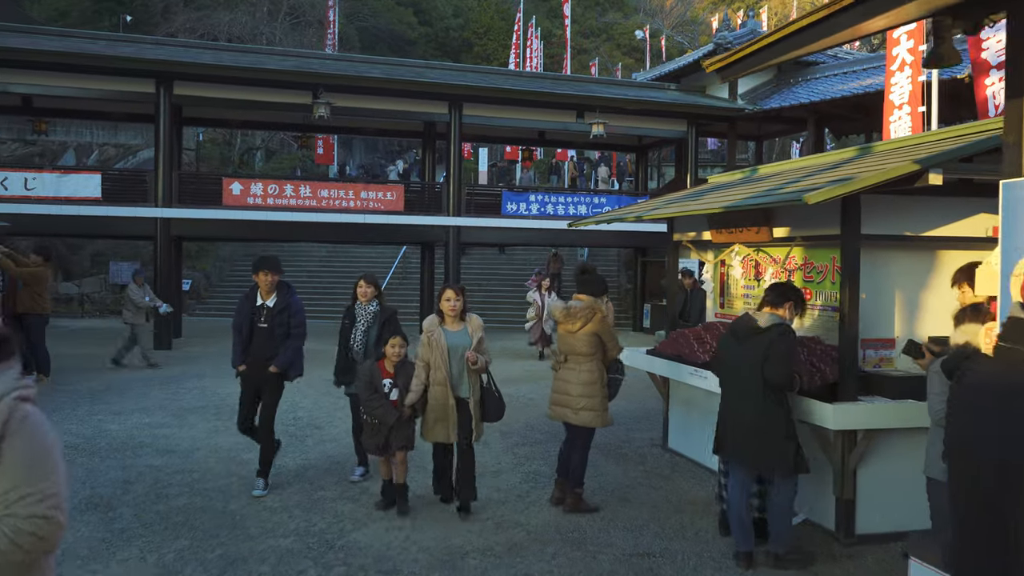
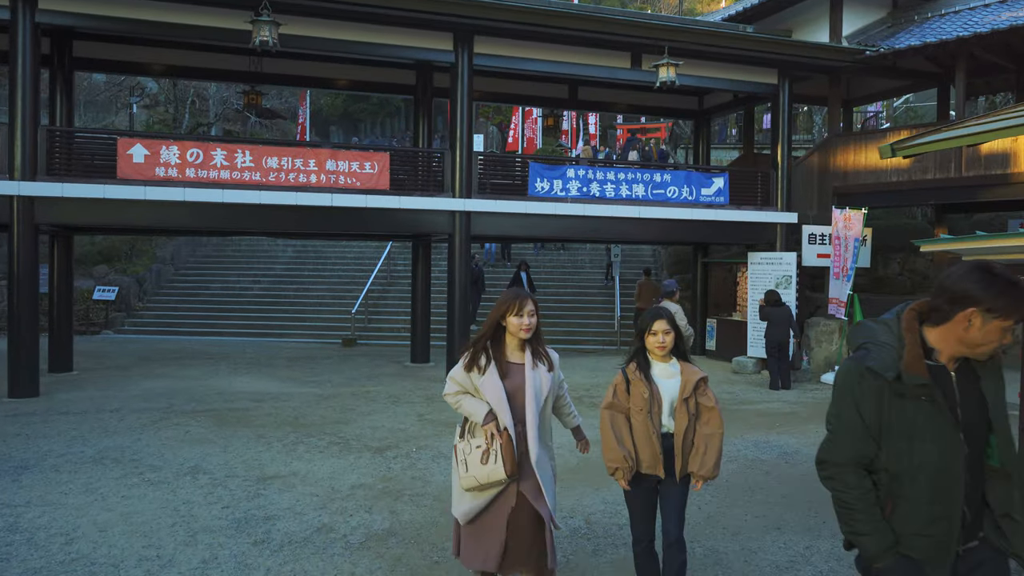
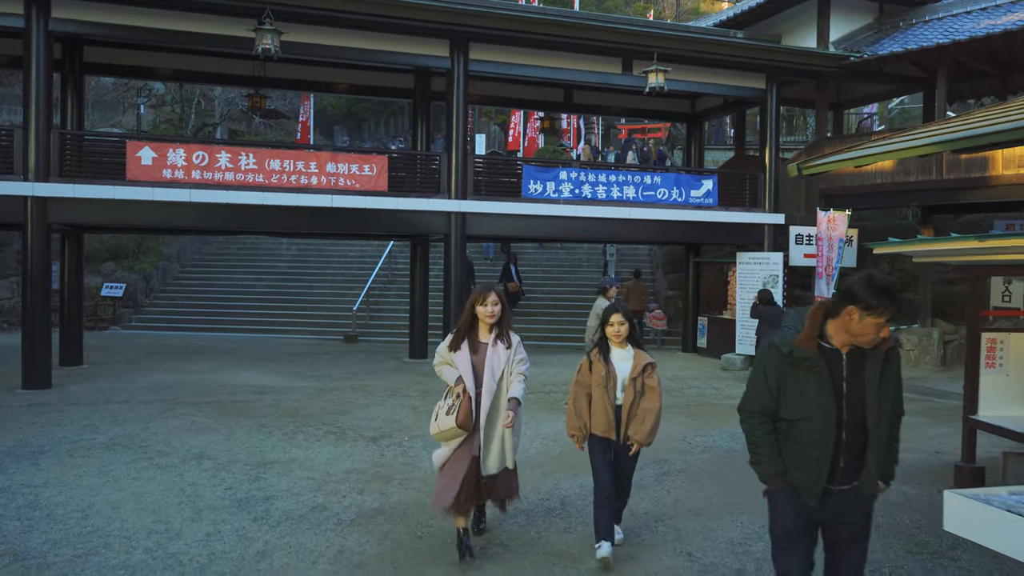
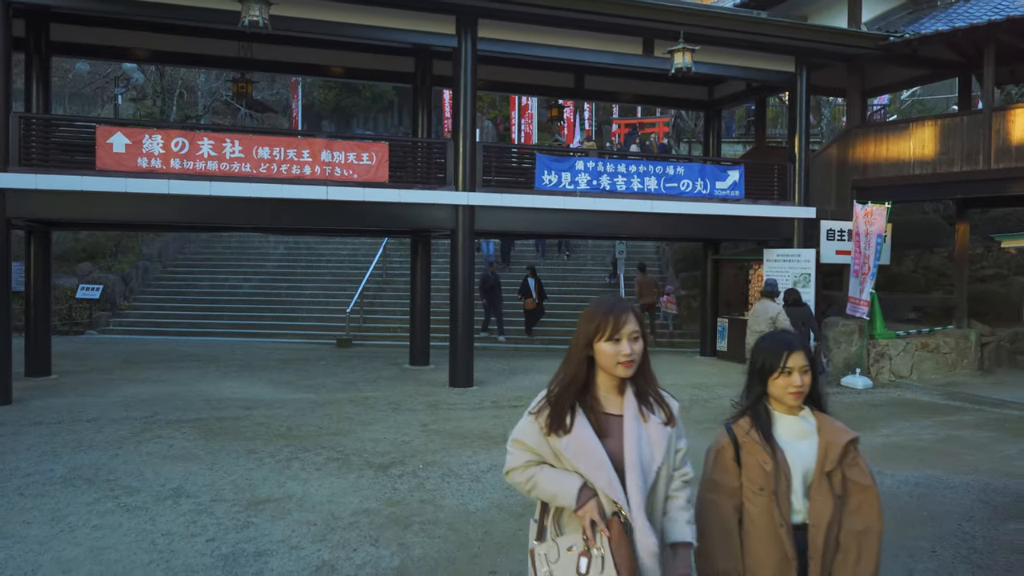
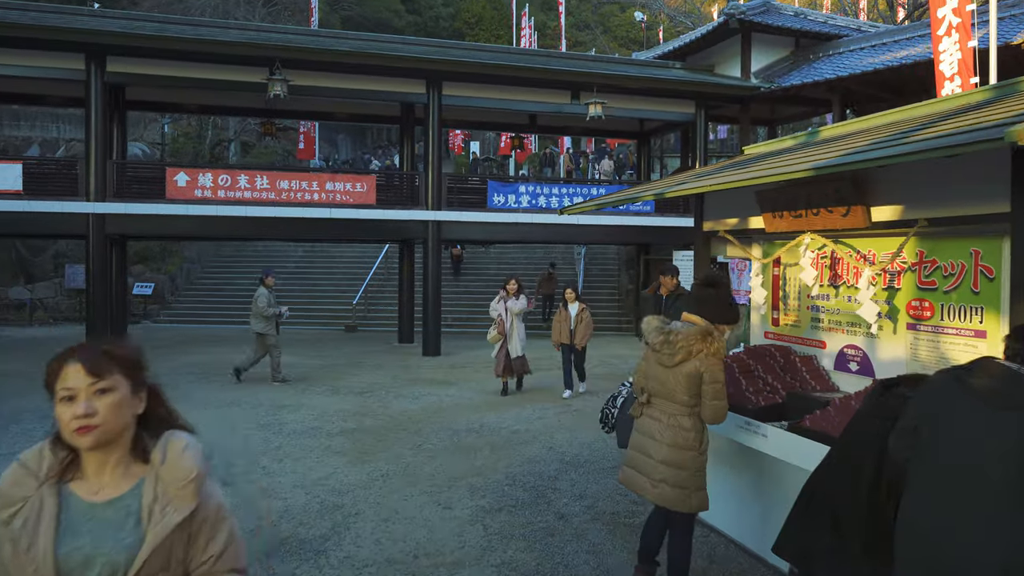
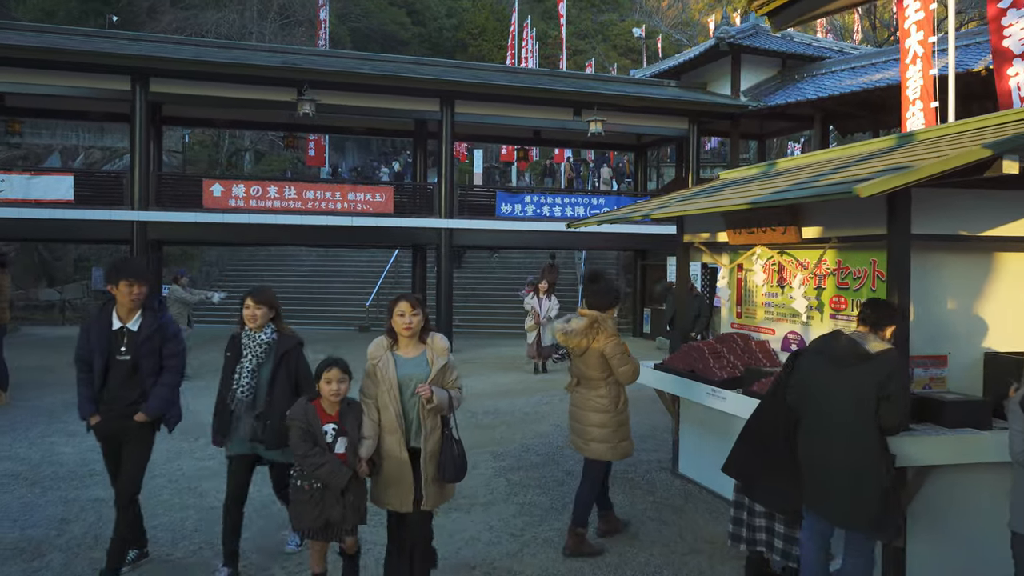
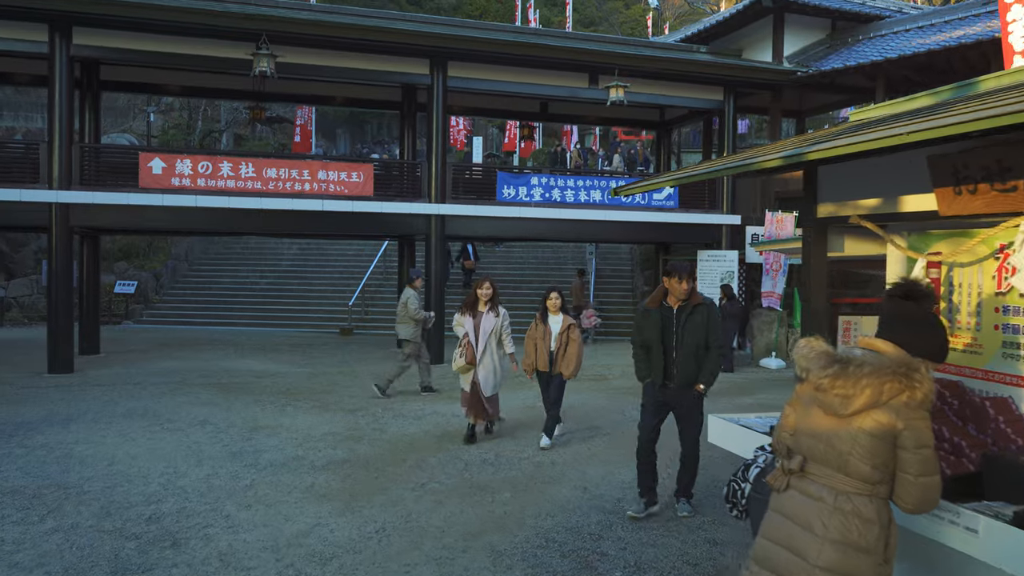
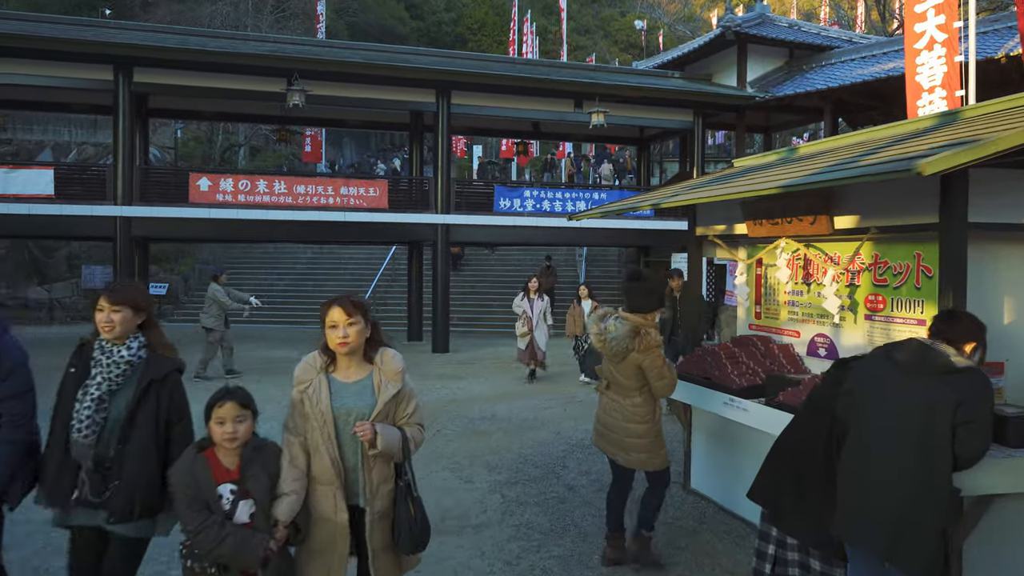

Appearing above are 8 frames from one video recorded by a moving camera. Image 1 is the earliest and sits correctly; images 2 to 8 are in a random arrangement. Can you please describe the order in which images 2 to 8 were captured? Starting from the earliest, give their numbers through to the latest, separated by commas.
6, 8, 5, 7, 3, 2, 4
